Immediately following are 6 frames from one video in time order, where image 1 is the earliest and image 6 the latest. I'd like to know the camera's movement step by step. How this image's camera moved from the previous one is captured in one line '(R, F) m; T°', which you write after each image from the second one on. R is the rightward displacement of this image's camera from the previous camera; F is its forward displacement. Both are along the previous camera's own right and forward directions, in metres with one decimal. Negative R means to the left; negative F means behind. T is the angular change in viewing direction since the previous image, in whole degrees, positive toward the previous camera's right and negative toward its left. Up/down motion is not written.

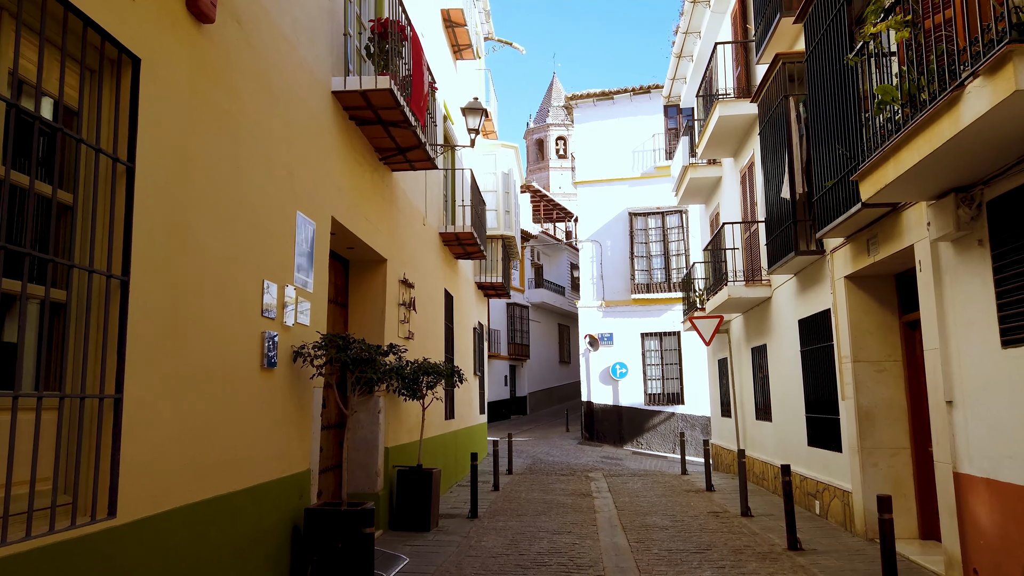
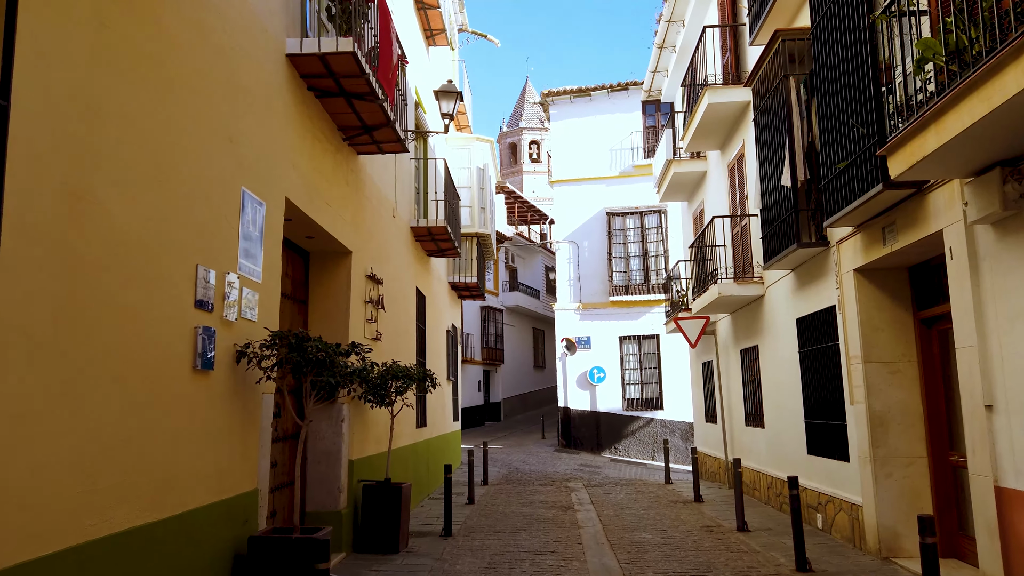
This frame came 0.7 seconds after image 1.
(-0.1, +0.9) m; +2°
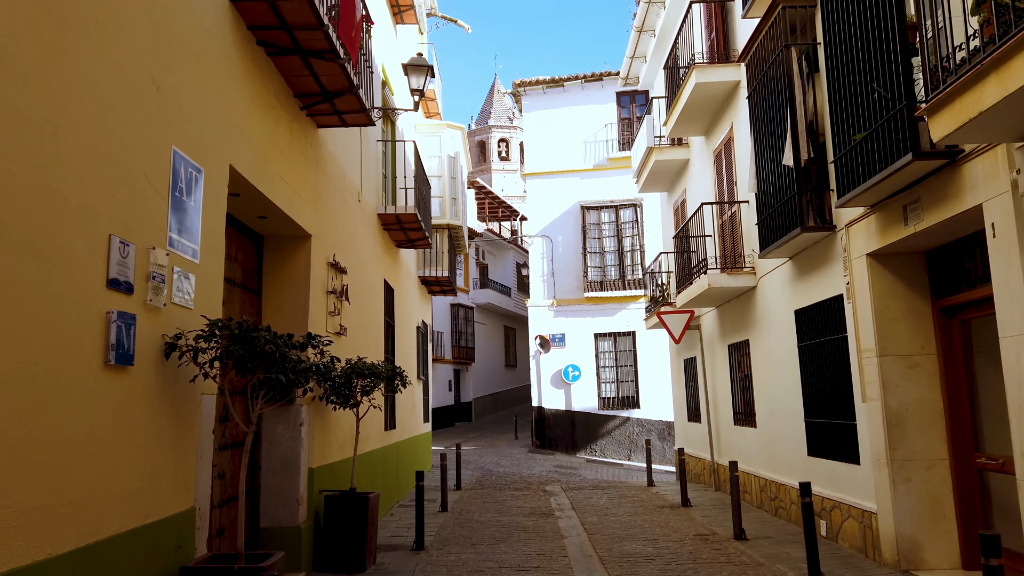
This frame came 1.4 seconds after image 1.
(-0.1, +0.9) m; +2°
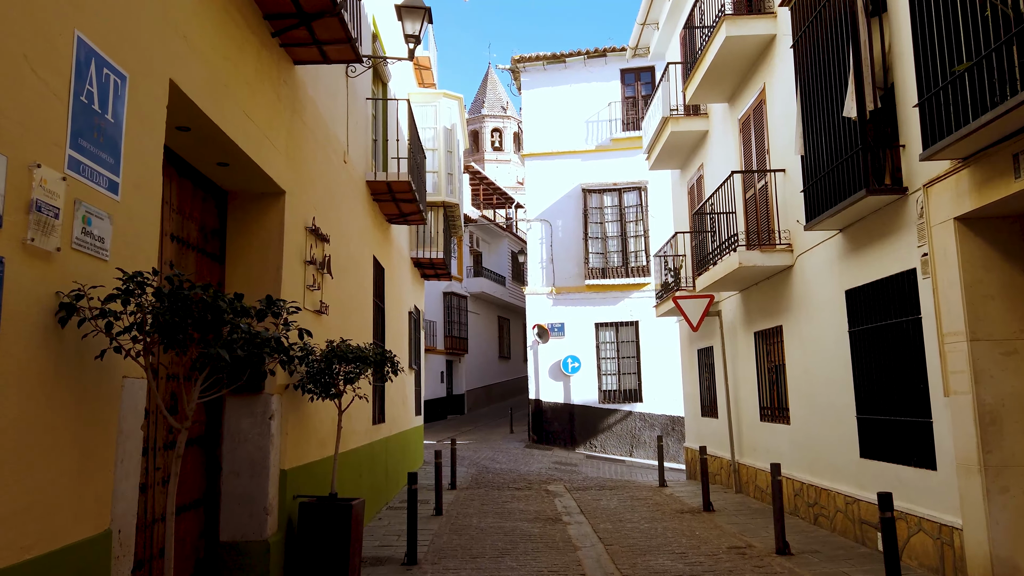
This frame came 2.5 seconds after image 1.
(-0.2, +1.3) m; +1°
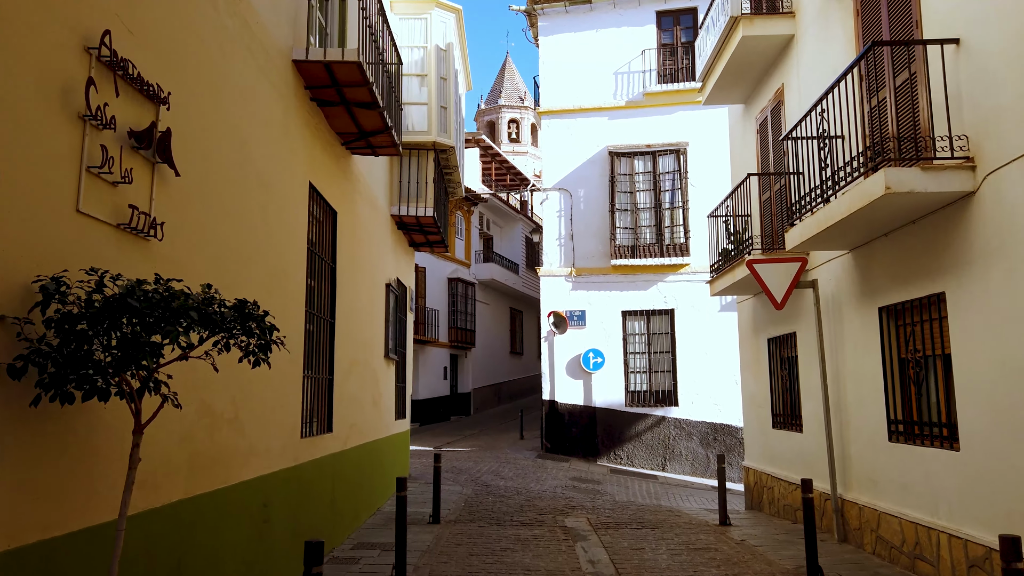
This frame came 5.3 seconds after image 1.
(+0.1, +3.8) m; -1°
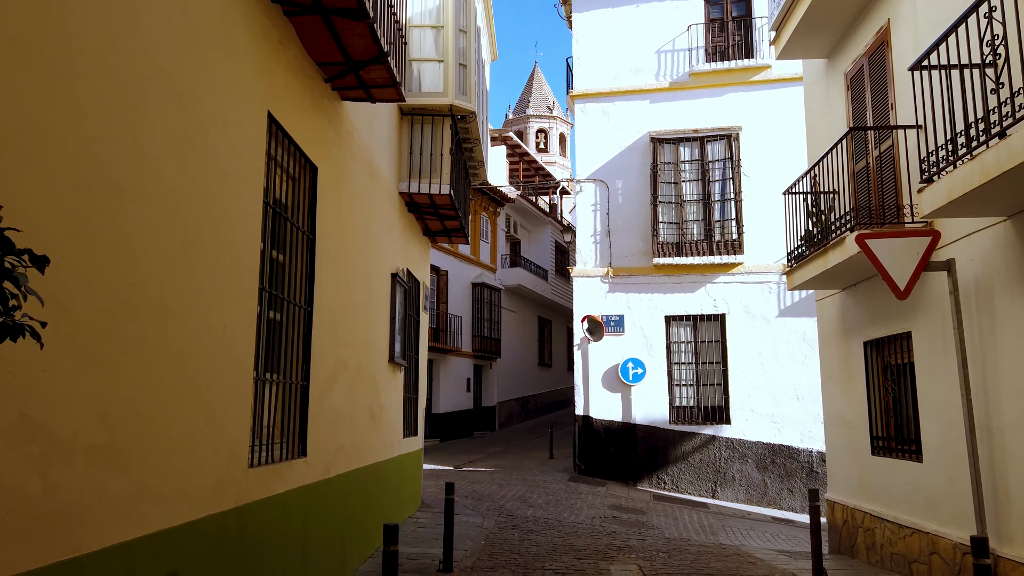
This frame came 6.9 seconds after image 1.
(-0.1, +2.1) m; -2°
